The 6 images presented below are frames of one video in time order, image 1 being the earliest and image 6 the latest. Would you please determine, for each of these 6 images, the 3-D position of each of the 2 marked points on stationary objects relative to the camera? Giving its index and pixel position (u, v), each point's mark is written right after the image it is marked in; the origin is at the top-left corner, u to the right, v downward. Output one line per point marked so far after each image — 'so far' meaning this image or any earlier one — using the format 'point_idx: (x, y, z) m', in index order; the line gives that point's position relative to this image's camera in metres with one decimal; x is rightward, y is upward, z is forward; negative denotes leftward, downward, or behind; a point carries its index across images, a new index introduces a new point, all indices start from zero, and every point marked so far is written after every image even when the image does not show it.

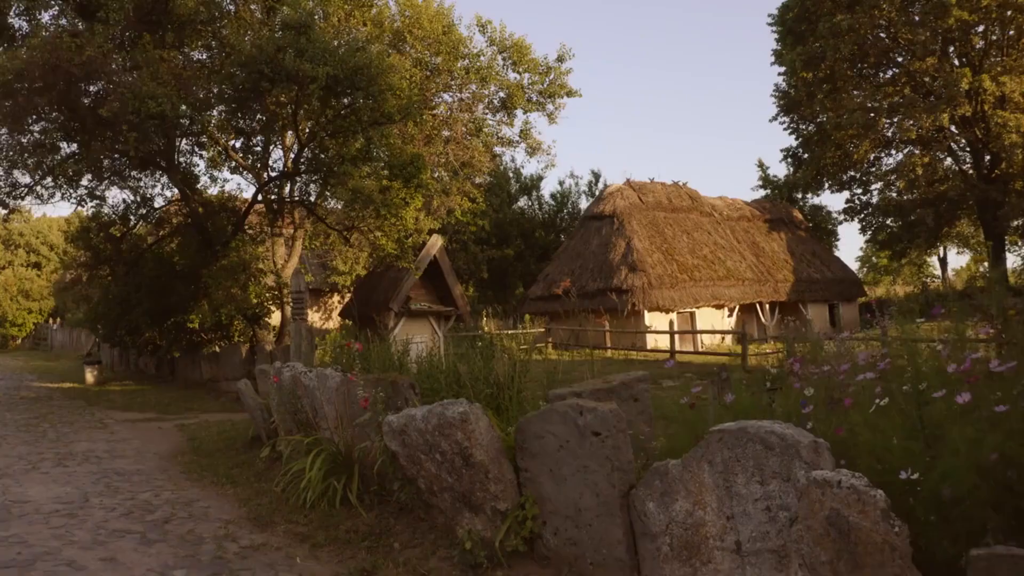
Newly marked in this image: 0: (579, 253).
0: (+1.6, +0.9, +19.6) m
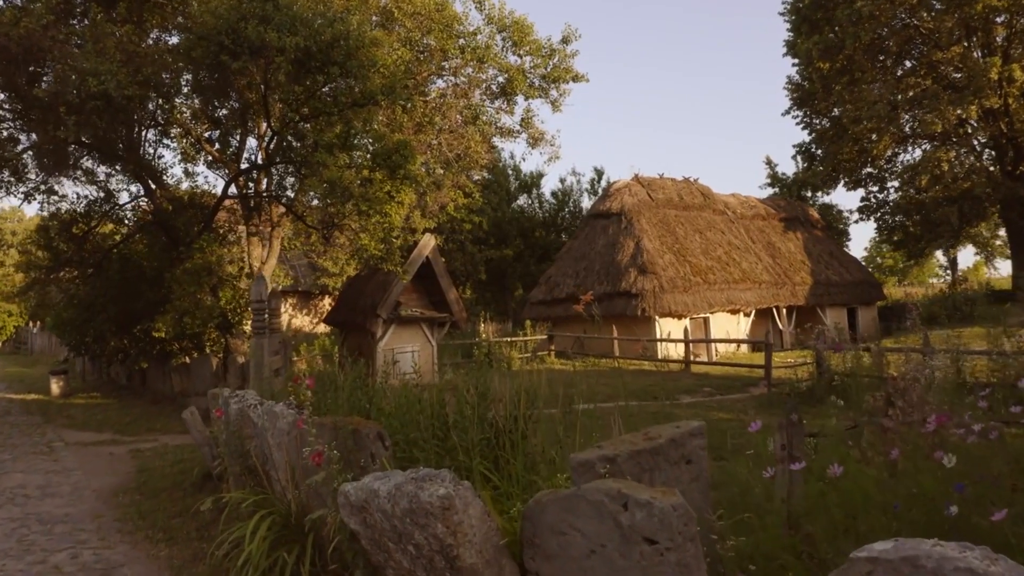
0: (+1.6, +0.8, +18.2) m
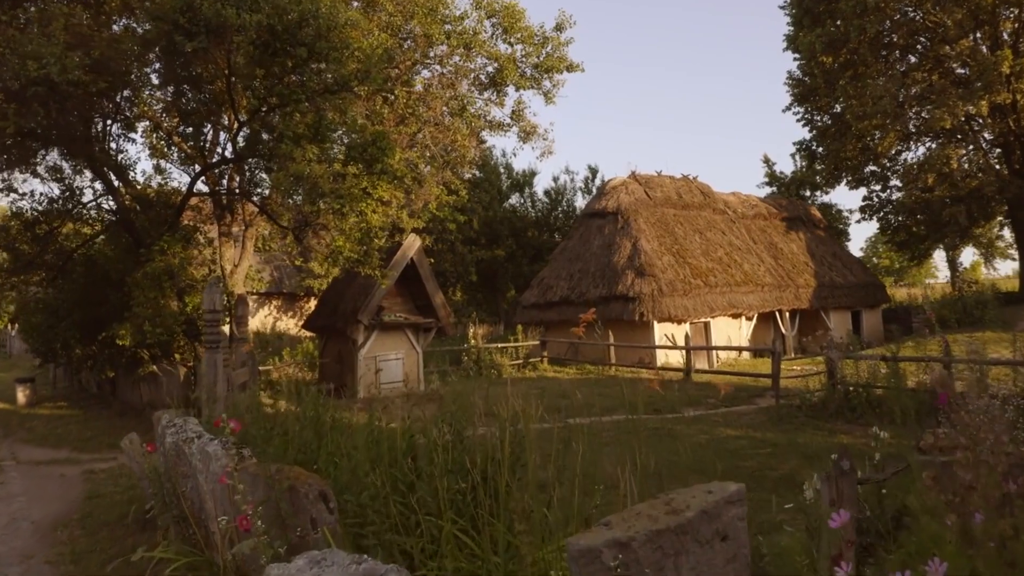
0: (+1.4, +0.7, +17.4) m
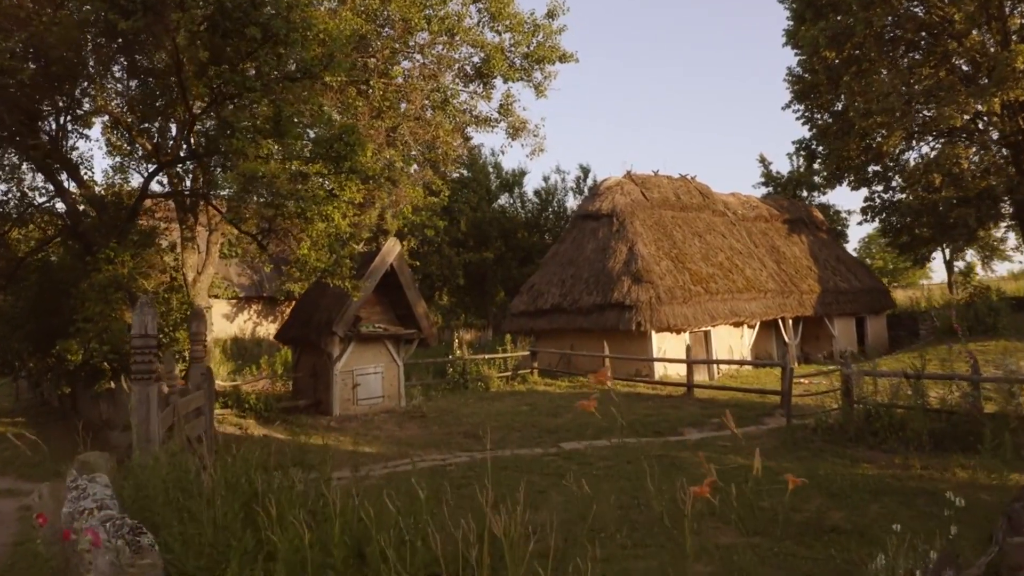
0: (+1.2, +0.6, +16.4) m
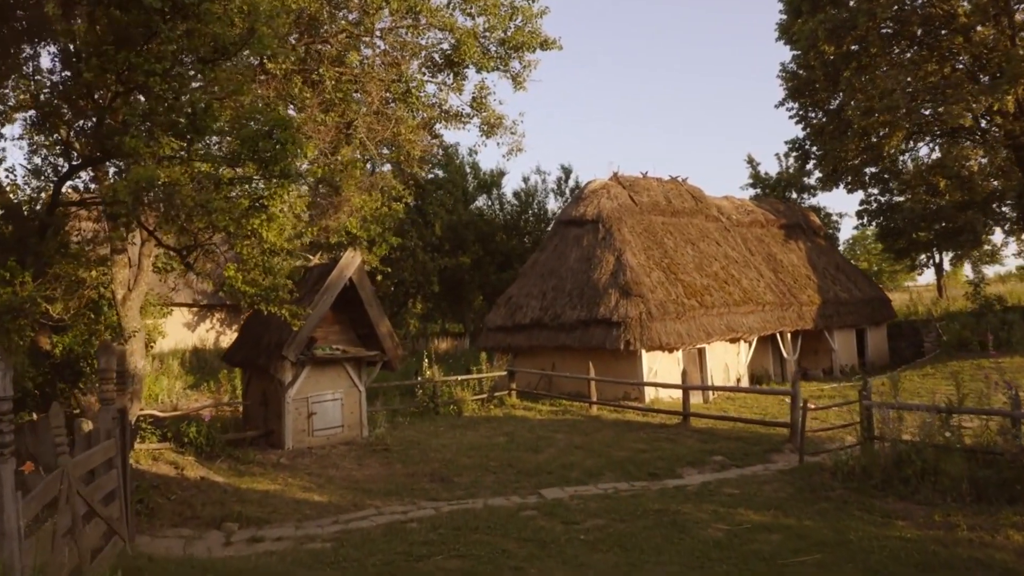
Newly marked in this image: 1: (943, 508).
0: (+0.7, +0.4, +15.0) m
1: (+4.1, -2.1, +7.8) m
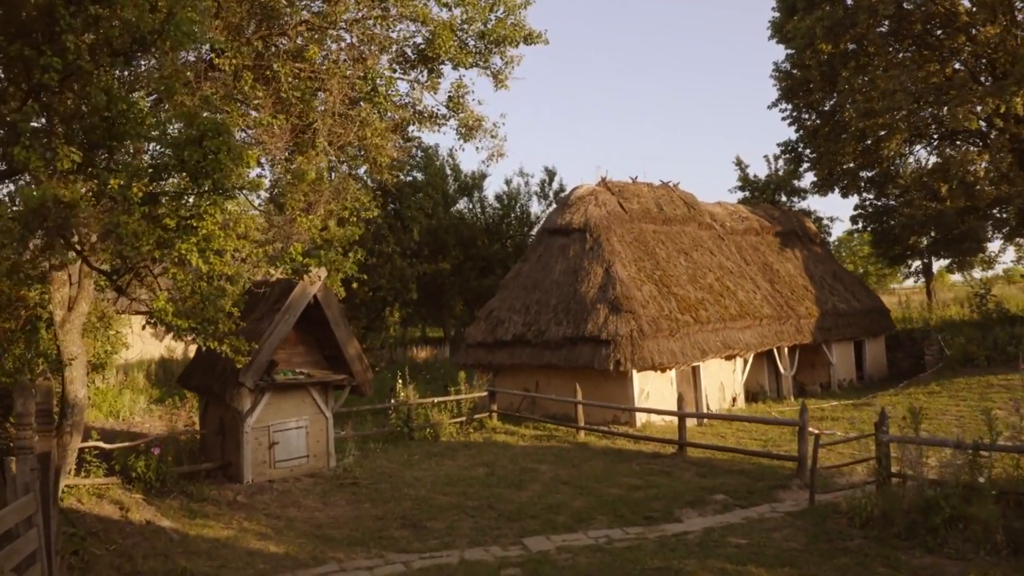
0: (+0.4, +0.1, +14.0) m
1: (+3.9, -2.3, +6.9) m
